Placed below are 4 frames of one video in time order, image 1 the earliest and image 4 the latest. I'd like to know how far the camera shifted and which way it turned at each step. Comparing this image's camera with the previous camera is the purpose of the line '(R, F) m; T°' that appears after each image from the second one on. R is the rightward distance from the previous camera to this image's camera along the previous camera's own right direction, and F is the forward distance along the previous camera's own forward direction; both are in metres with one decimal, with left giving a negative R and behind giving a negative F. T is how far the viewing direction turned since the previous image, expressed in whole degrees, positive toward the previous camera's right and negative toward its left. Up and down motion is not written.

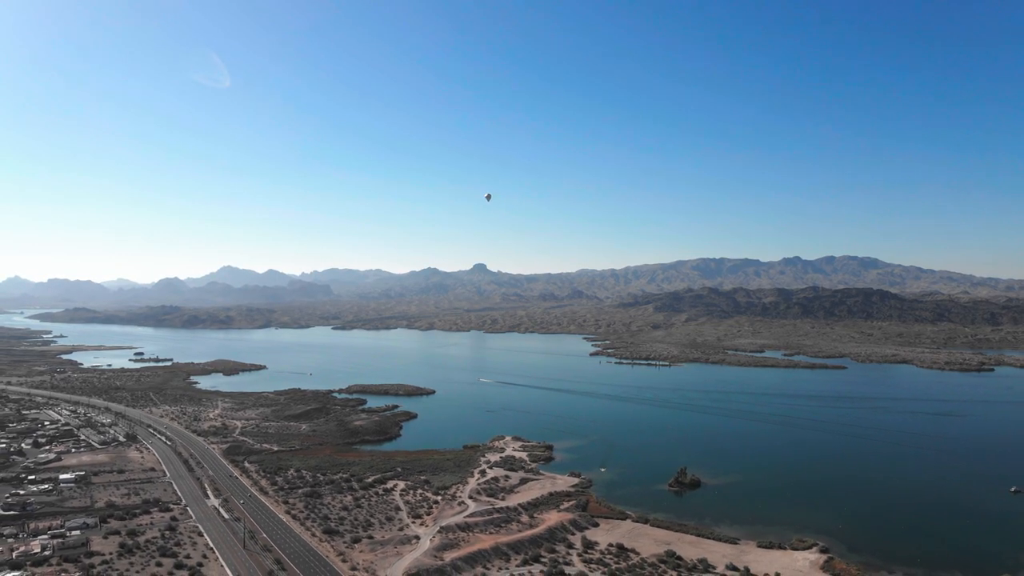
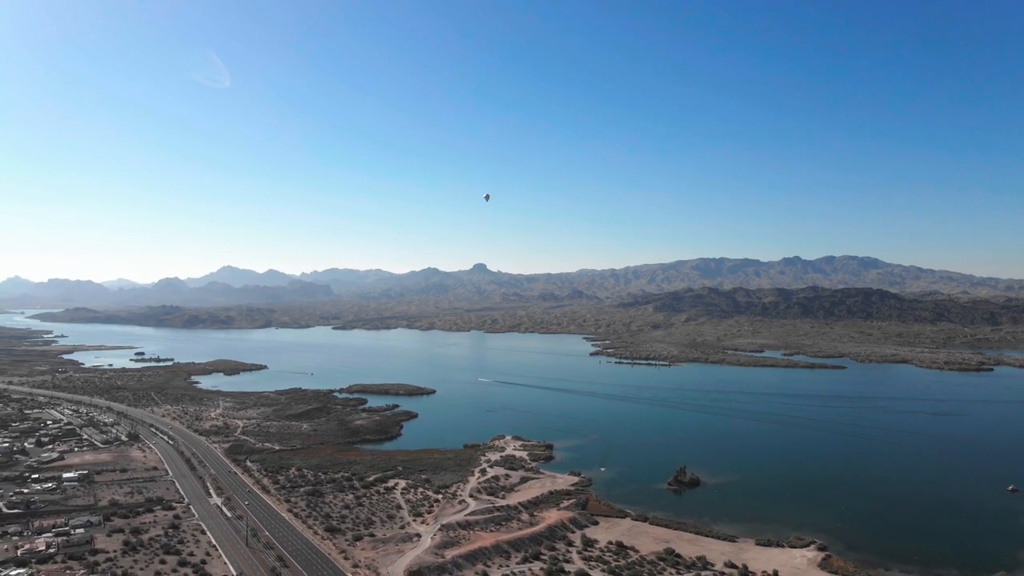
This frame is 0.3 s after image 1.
(0.0, -0.2) m; 0°
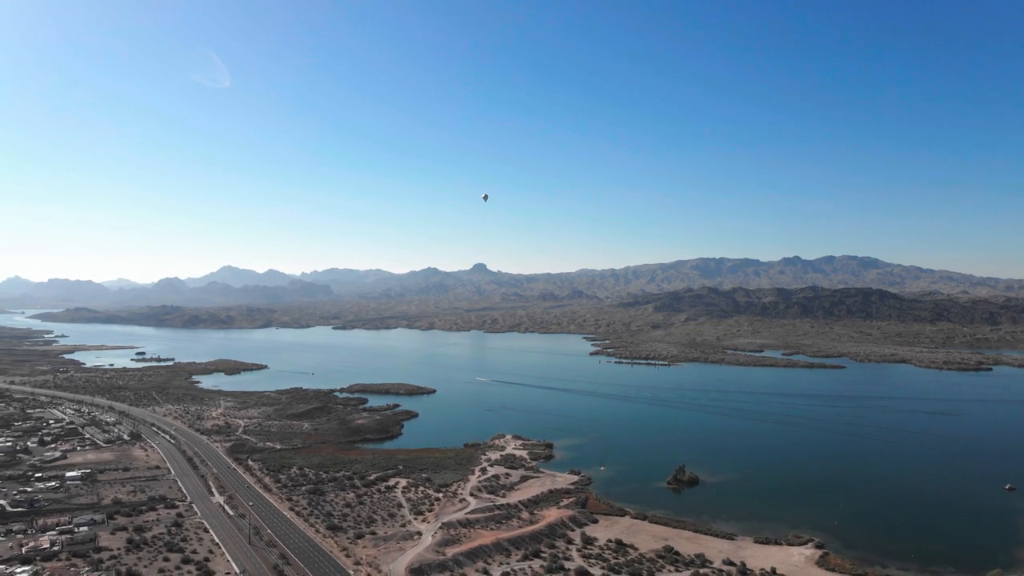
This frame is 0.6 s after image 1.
(0.0, -0.2) m; 0°
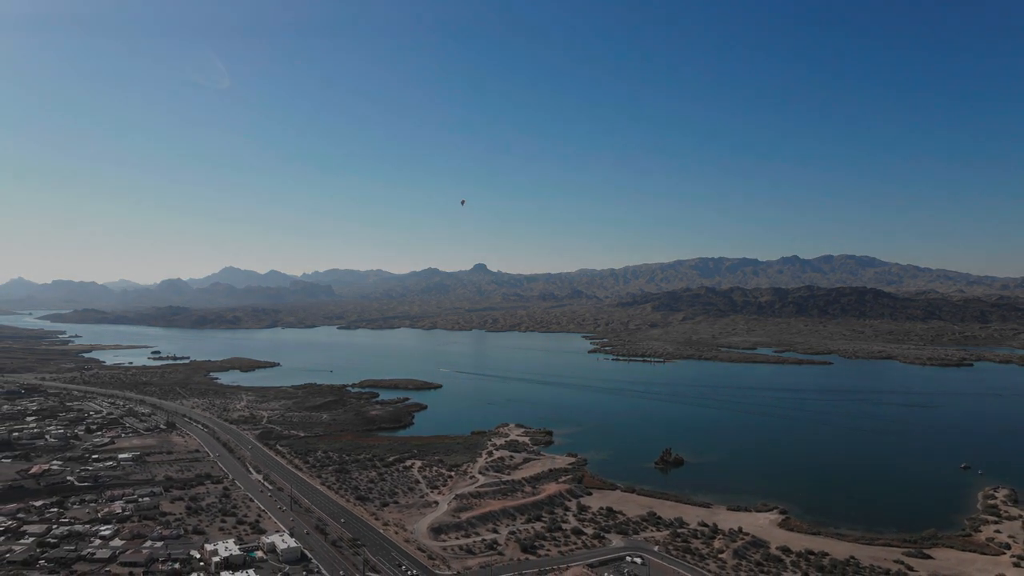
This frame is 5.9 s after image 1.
(-0.2, -3.6) m; 0°
